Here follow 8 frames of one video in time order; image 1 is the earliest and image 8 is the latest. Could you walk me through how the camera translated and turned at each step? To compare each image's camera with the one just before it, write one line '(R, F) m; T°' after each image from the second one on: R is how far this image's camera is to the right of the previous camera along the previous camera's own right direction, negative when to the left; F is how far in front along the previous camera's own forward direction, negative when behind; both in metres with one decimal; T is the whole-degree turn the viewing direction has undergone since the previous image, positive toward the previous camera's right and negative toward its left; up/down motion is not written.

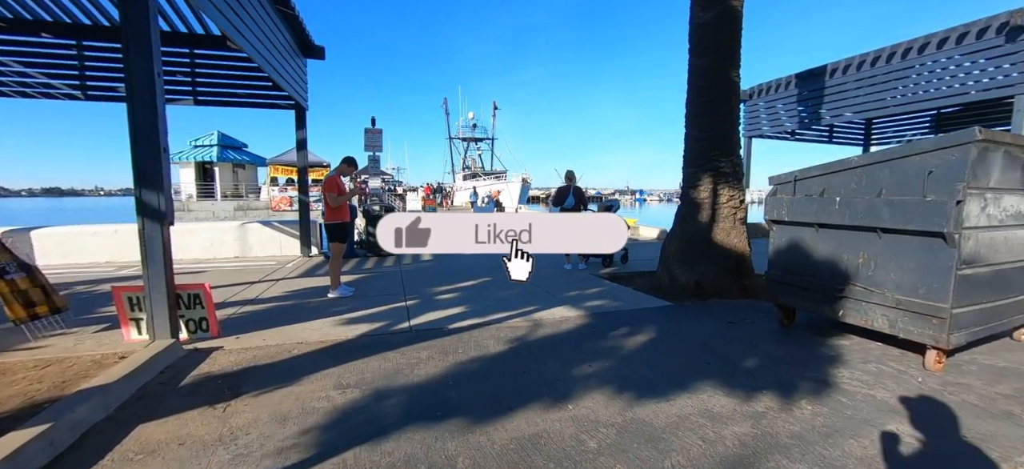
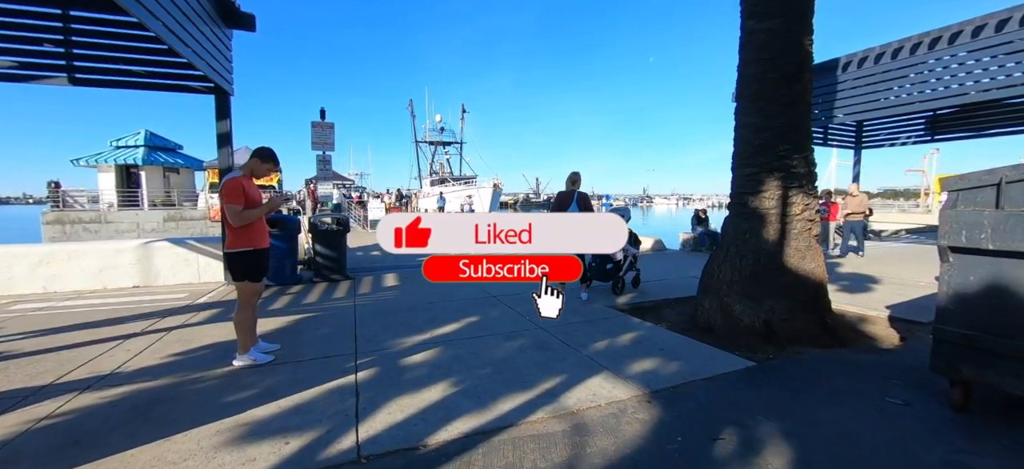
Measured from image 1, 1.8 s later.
(-0.3, +1.7) m; +5°
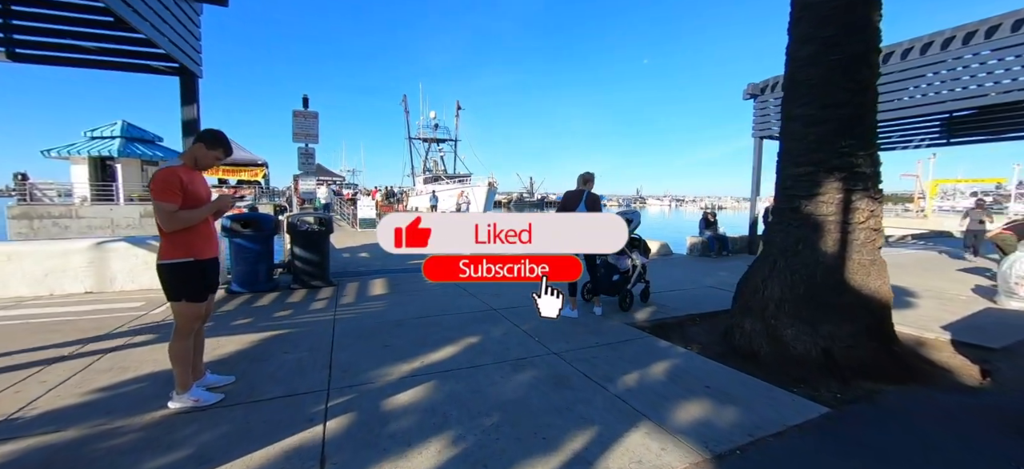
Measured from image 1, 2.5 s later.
(-0.1, +0.7) m; +1°
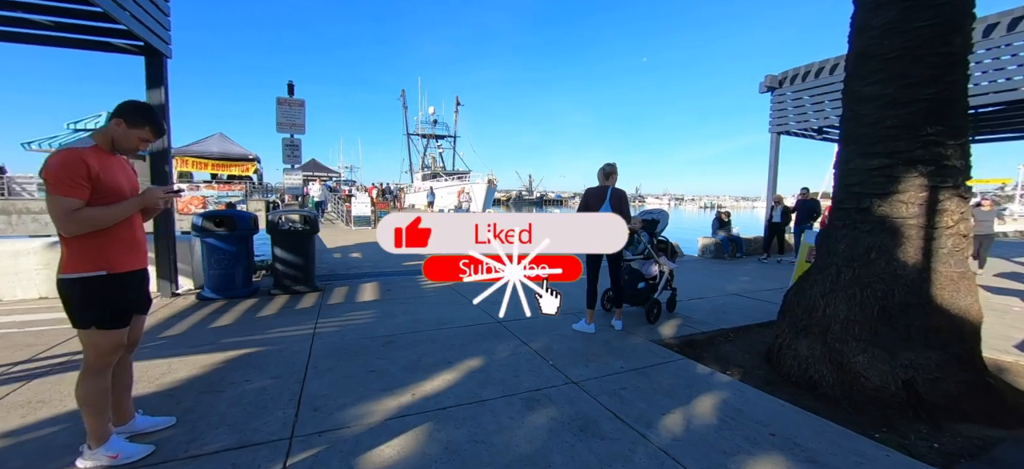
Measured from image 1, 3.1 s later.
(-0.1, +0.6) m; 0°
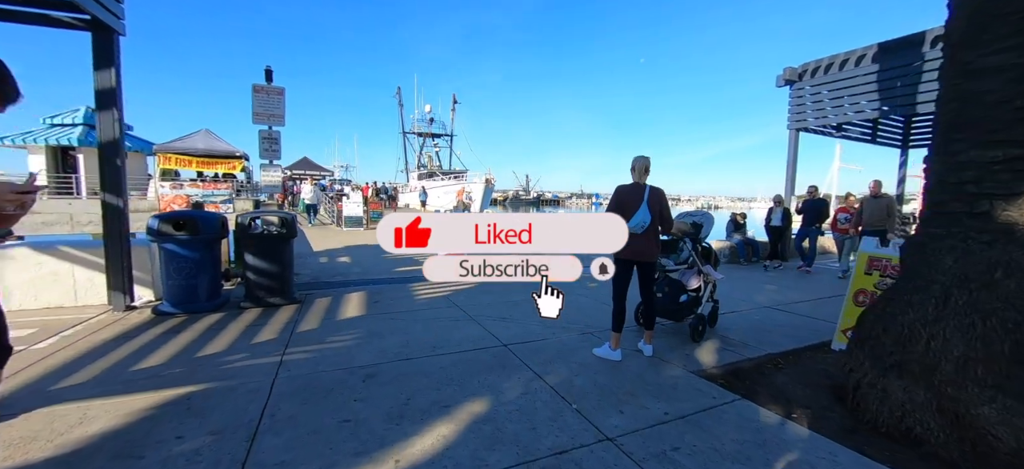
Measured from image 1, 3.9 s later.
(-0.1, +0.7) m; 0°
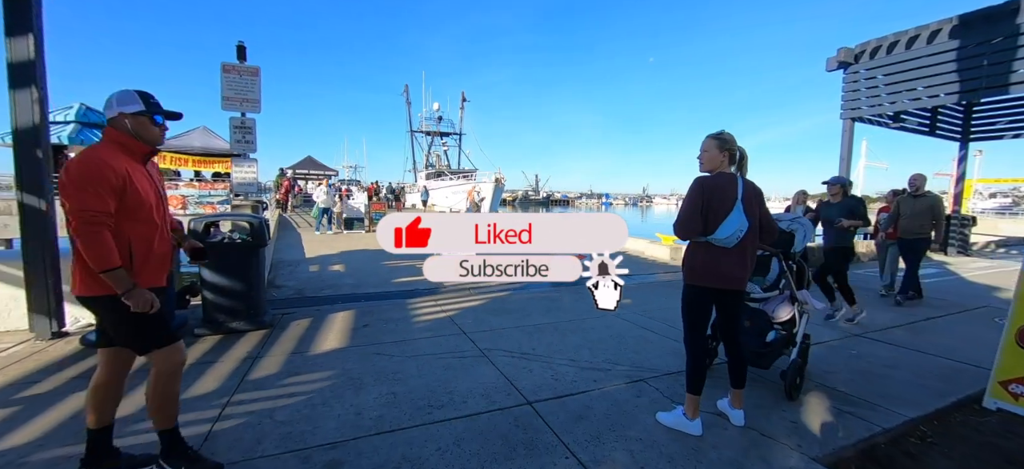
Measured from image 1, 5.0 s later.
(-0.1, +1.1) m; -1°
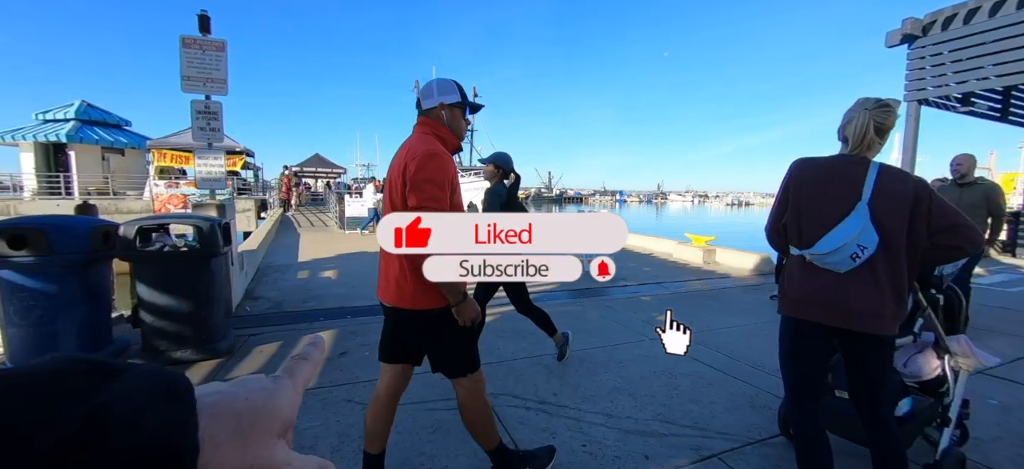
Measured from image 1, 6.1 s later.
(0.0, +0.9) m; -2°
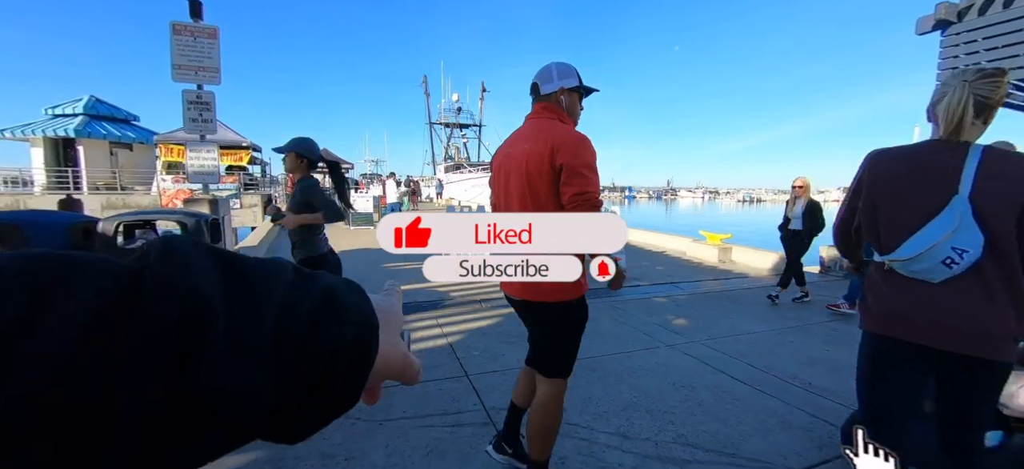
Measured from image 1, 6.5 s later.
(0.0, +0.3) m; -1°
